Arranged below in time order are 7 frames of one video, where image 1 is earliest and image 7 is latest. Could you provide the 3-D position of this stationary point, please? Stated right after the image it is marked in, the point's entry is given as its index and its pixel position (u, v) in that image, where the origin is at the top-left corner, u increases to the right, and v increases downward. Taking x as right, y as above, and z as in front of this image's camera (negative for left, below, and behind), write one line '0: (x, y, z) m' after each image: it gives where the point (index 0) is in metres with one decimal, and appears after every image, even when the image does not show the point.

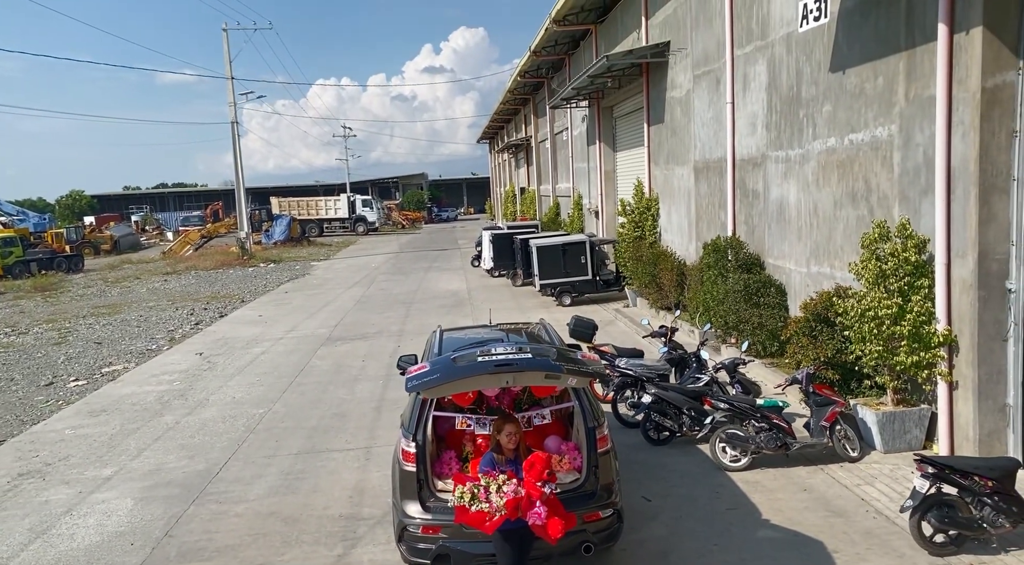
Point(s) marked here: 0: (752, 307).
0: (+3.0, -0.3, +8.9) m
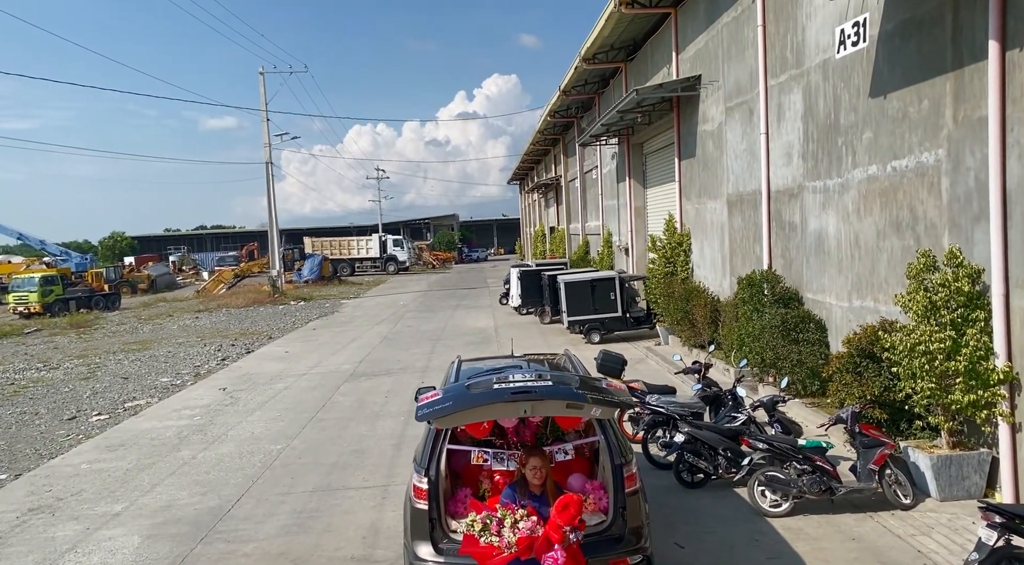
0: (+3.3, -0.7, +8.4) m
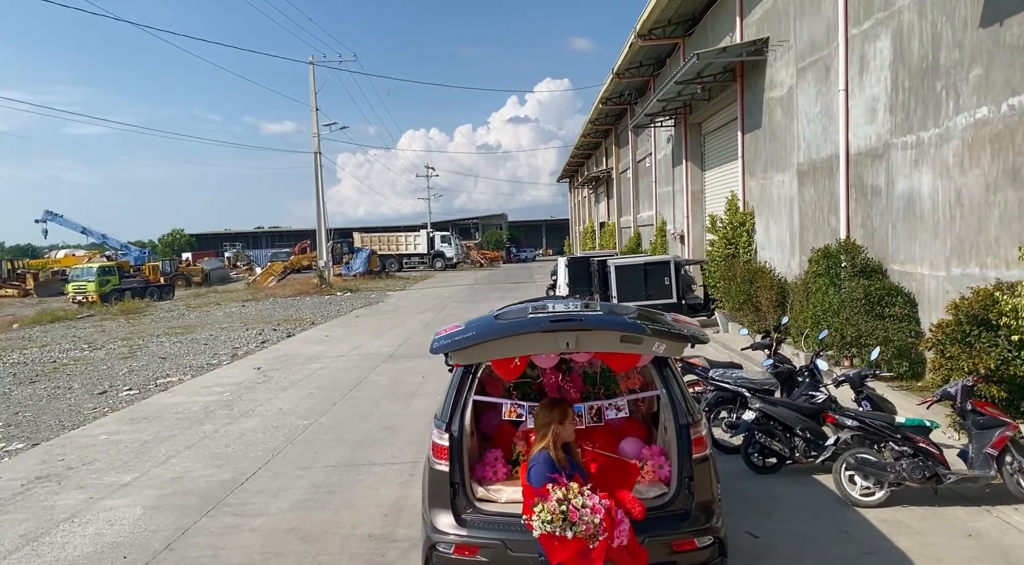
0: (+3.8, -0.4, +7.4) m
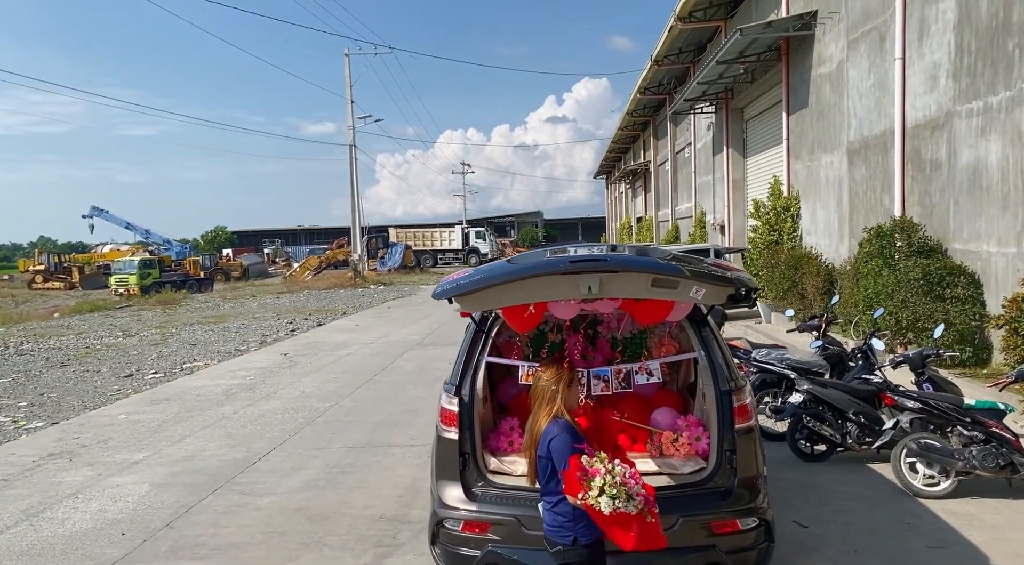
0: (+4.1, -0.2, +6.8) m
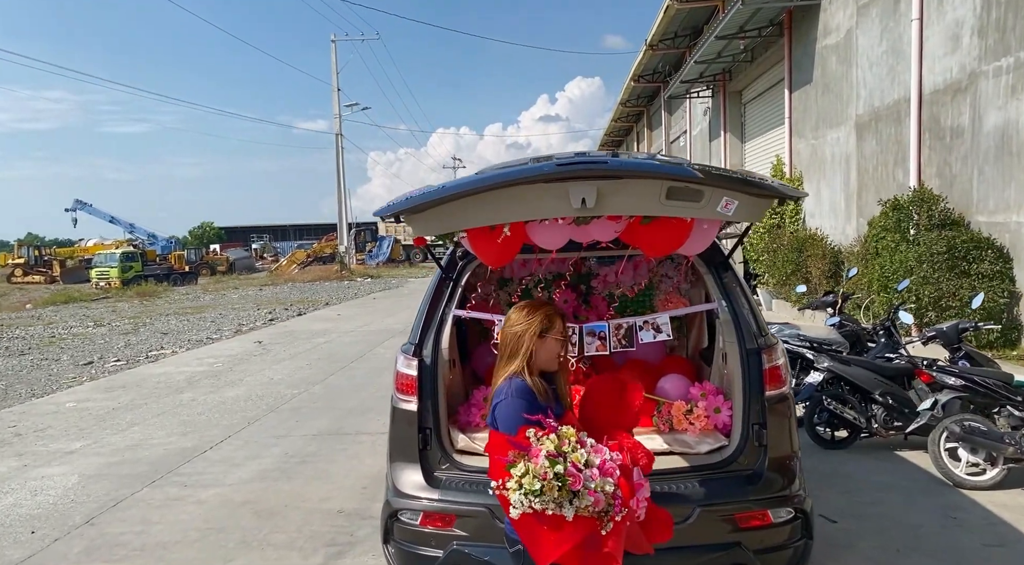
0: (+4.0, 0.0, +6.3) m
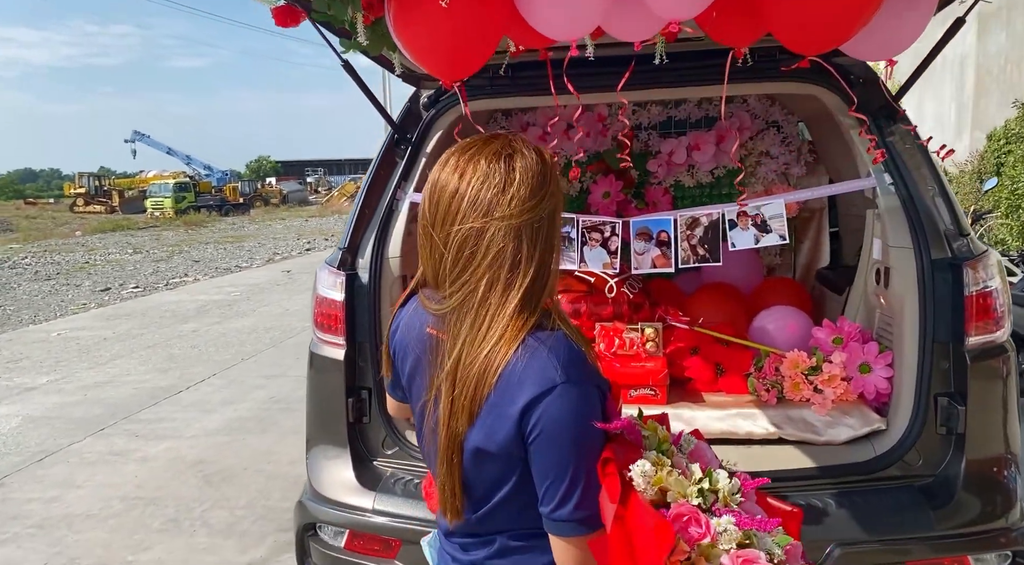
0: (+4.2, +0.6, +4.9) m
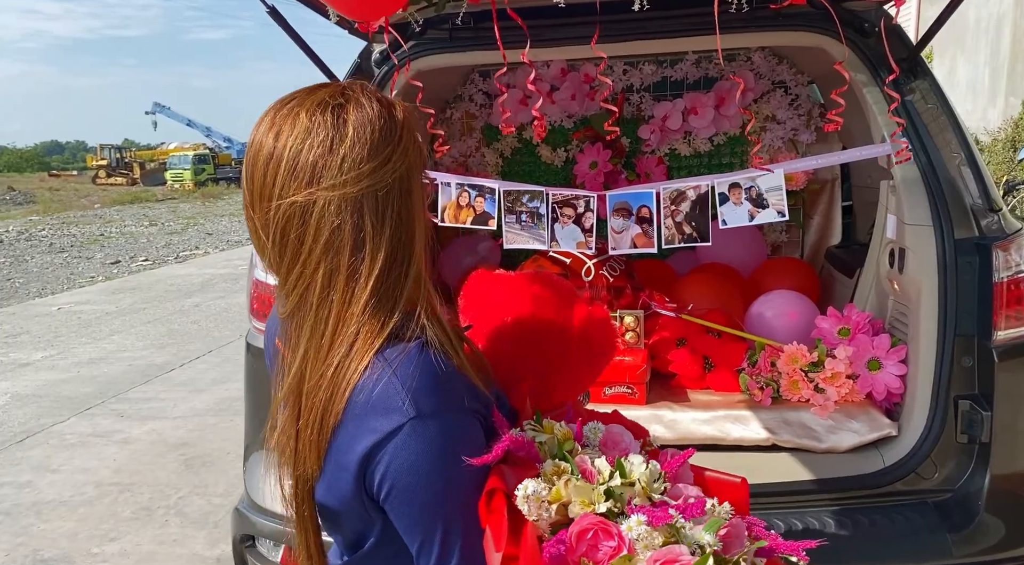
0: (+4.3, +0.8, +4.5) m
